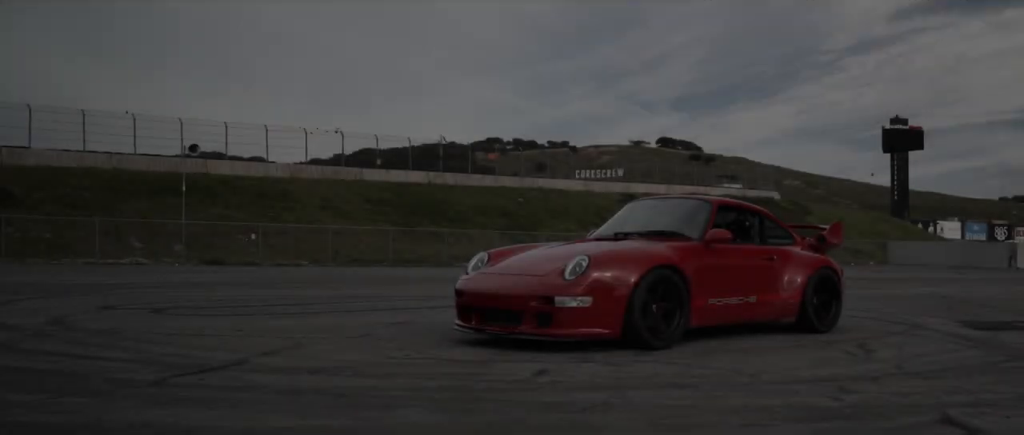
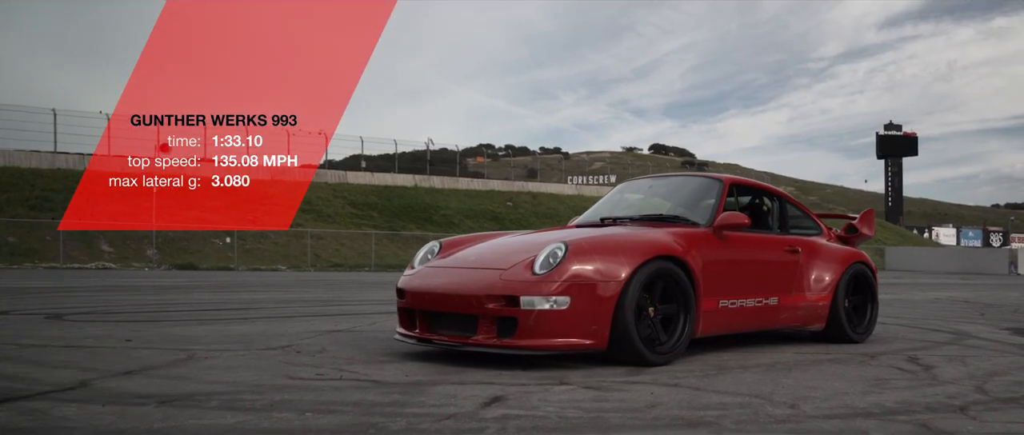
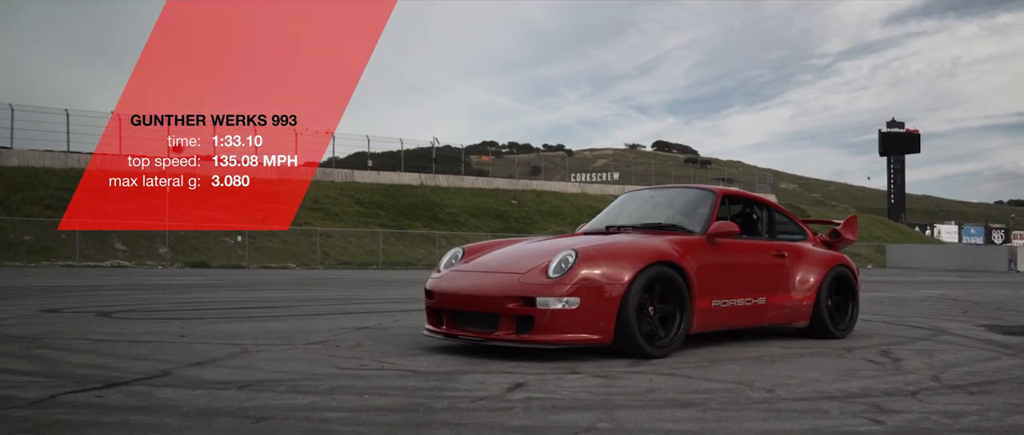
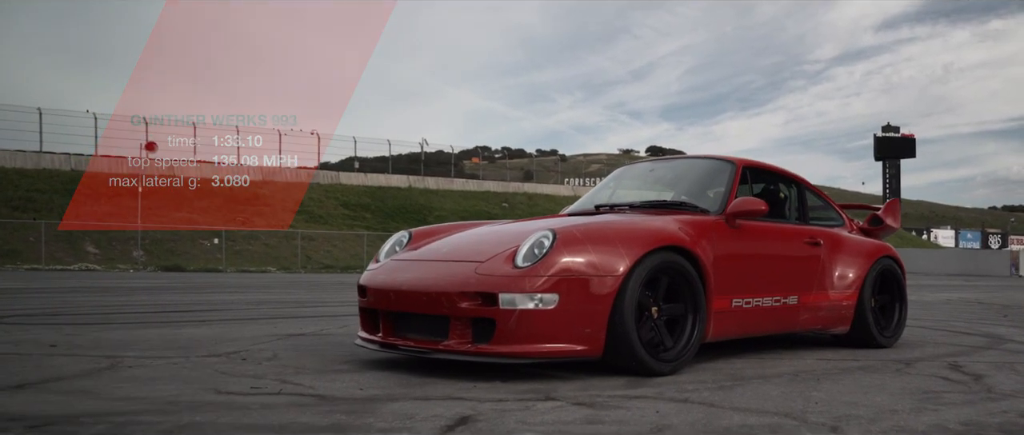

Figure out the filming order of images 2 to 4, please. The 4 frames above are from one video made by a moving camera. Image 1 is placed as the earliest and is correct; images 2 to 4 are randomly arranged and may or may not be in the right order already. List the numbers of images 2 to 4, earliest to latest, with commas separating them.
3, 2, 4
